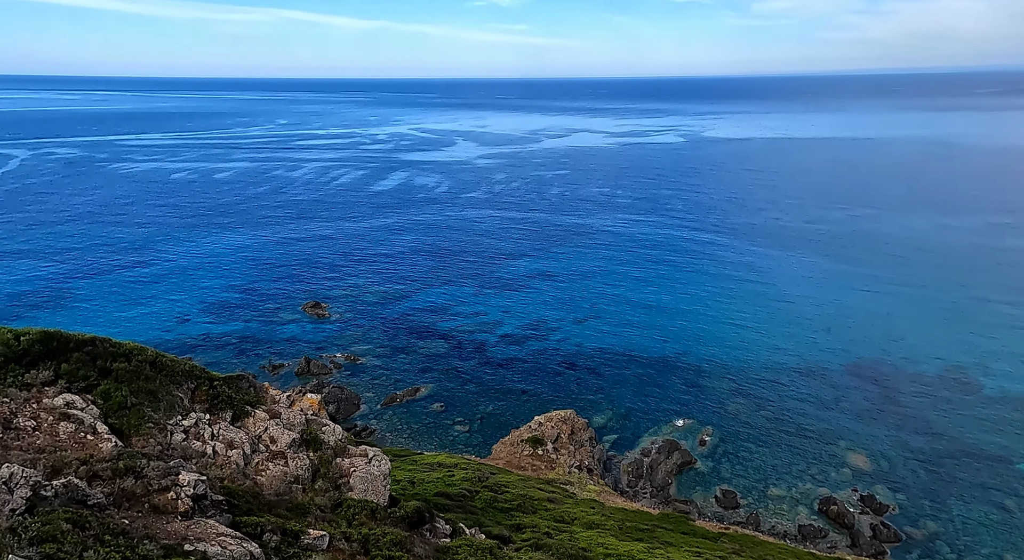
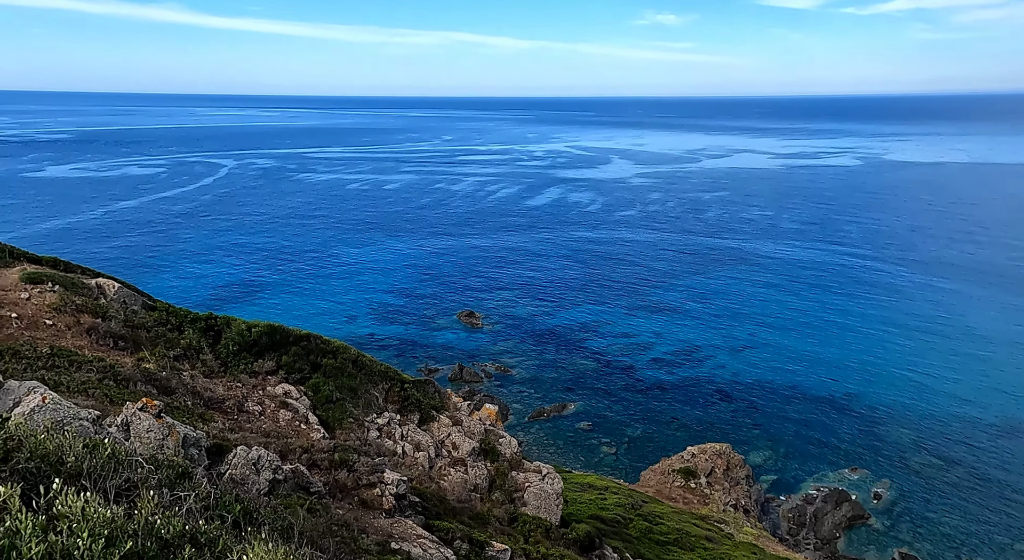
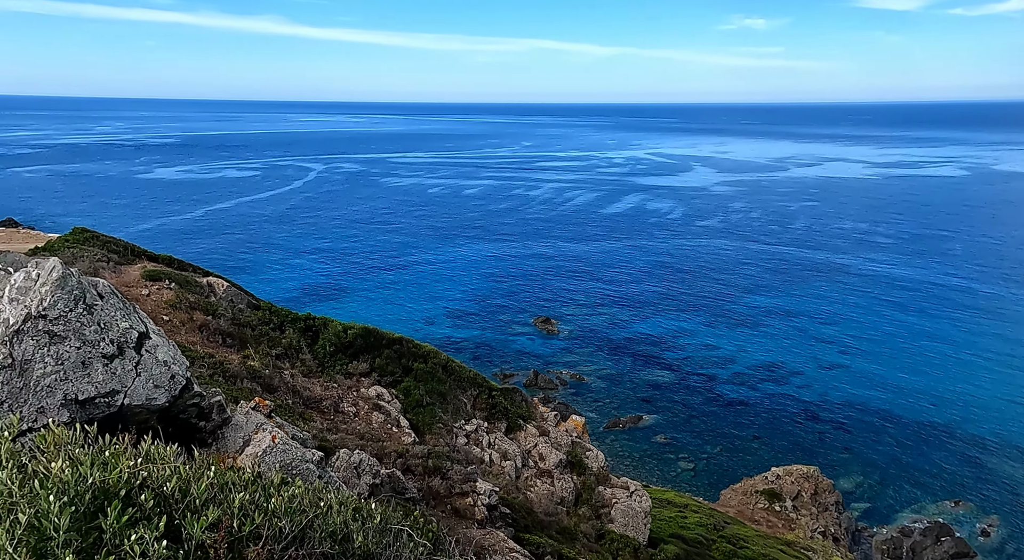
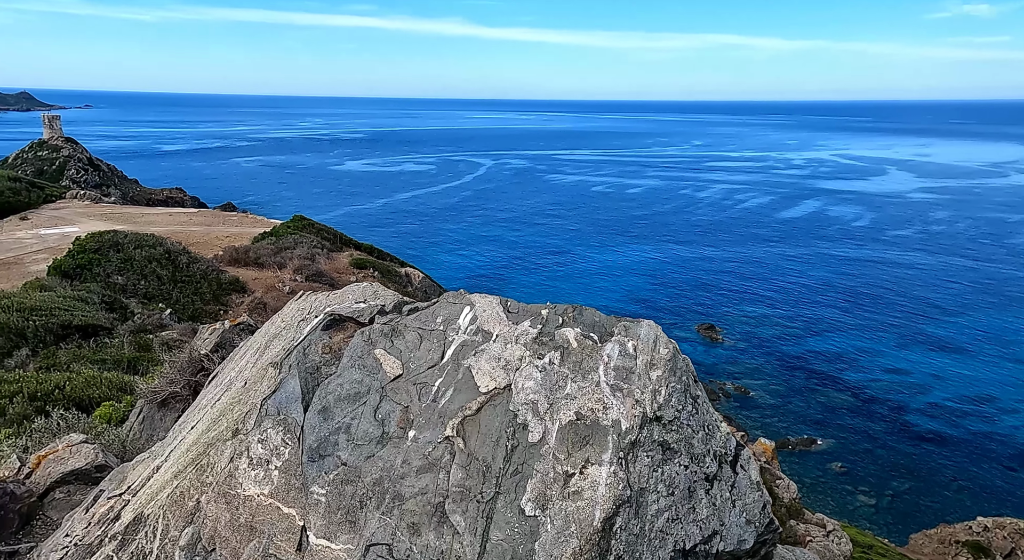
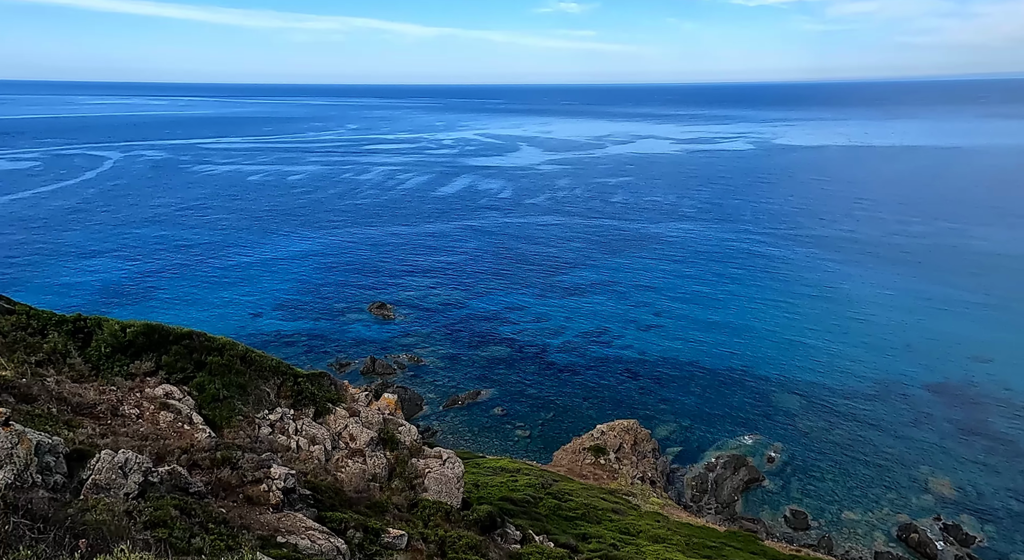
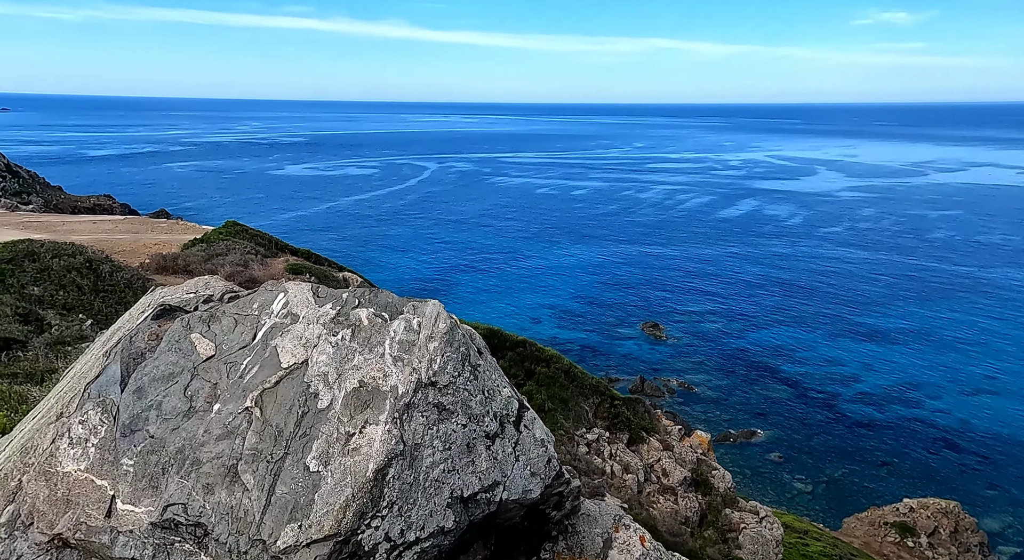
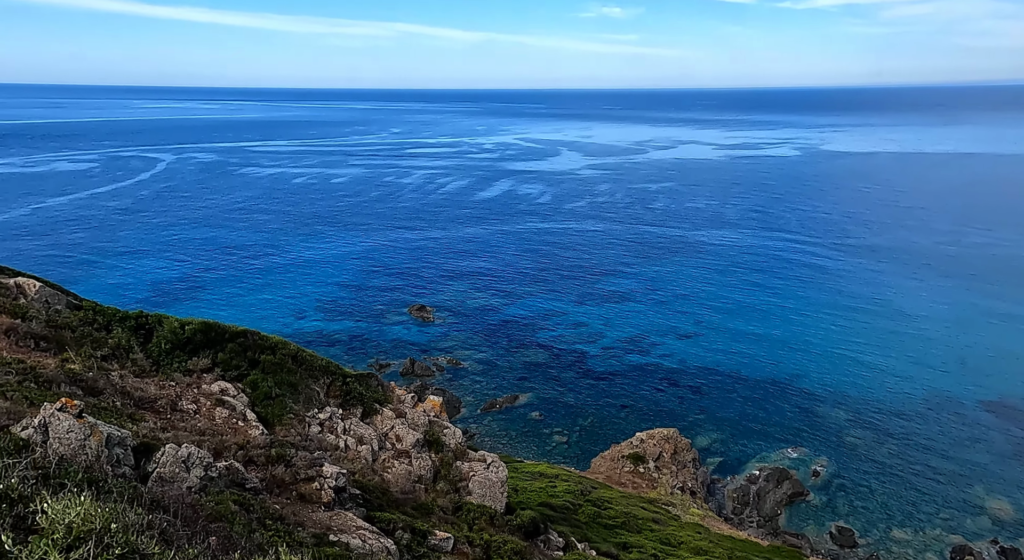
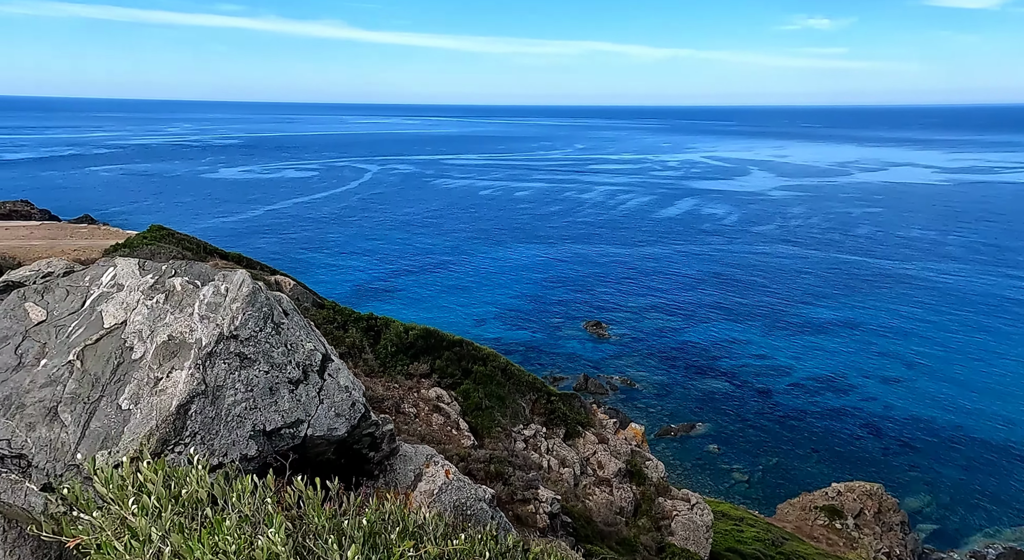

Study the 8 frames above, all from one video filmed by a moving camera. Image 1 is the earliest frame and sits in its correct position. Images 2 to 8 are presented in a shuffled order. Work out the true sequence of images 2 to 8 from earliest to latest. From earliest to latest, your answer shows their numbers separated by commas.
5, 7, 2, 3, 8, 6, 4
